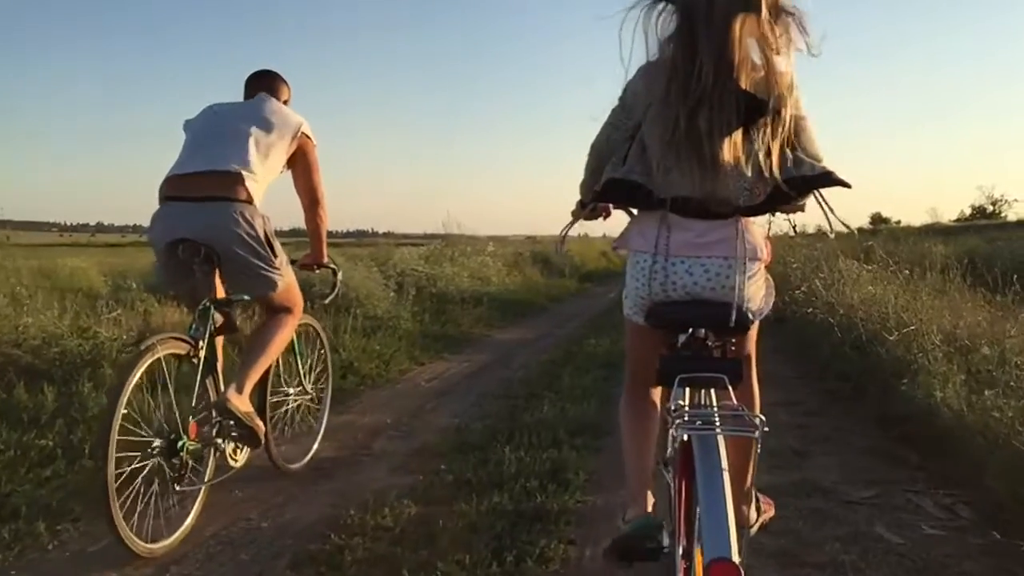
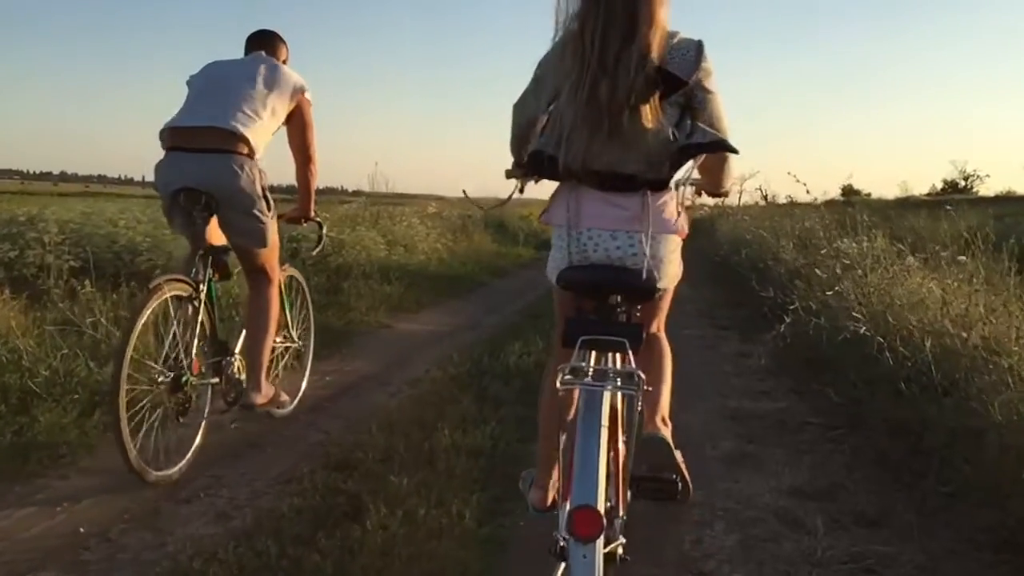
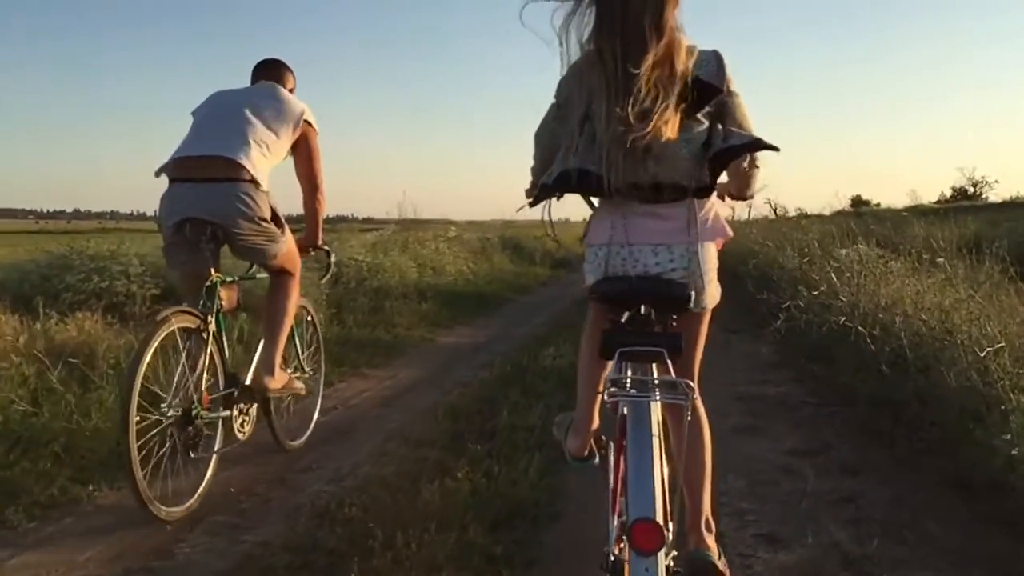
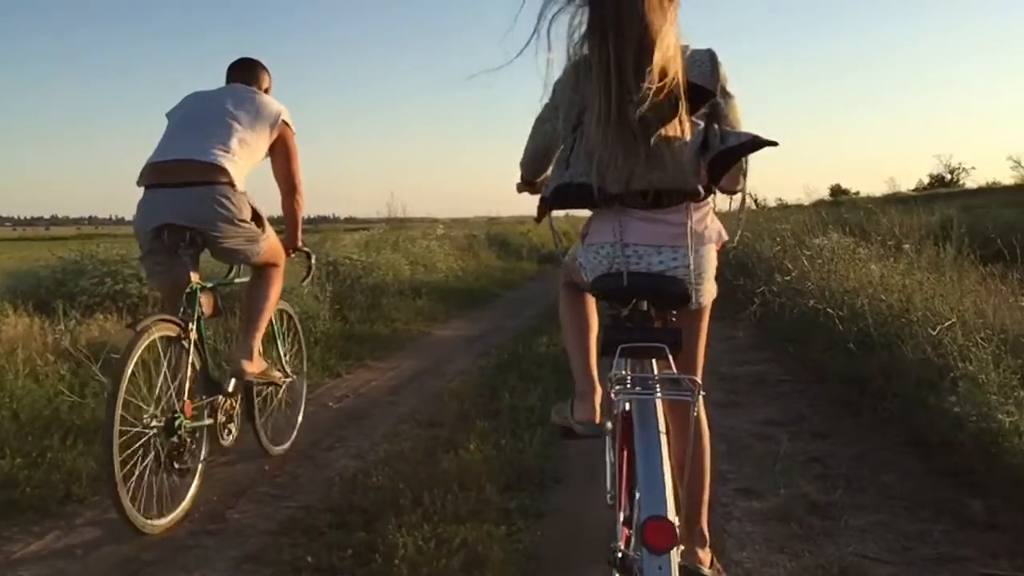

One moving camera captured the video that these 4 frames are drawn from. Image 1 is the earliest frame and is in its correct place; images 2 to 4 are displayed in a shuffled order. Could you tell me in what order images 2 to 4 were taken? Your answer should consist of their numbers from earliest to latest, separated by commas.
4, 3, 2
